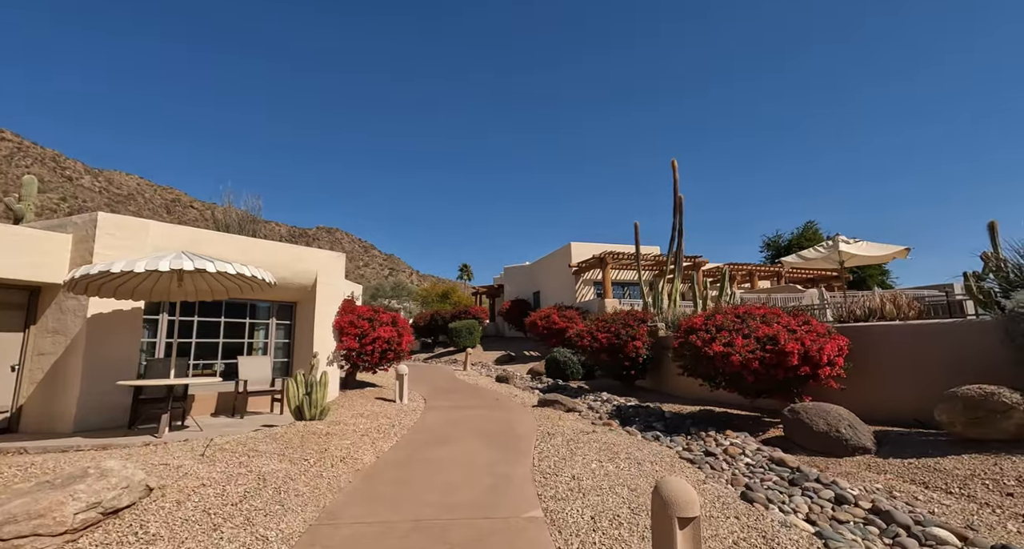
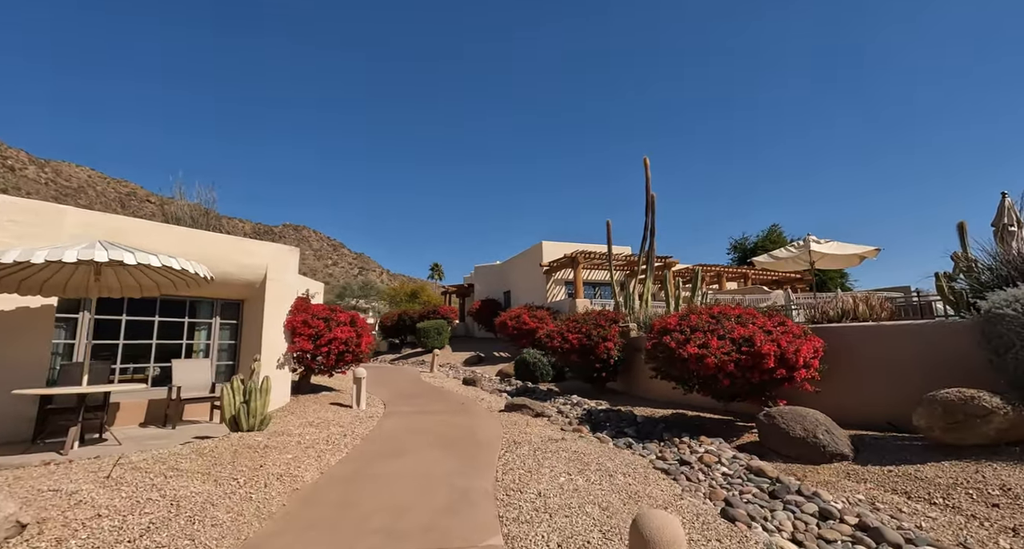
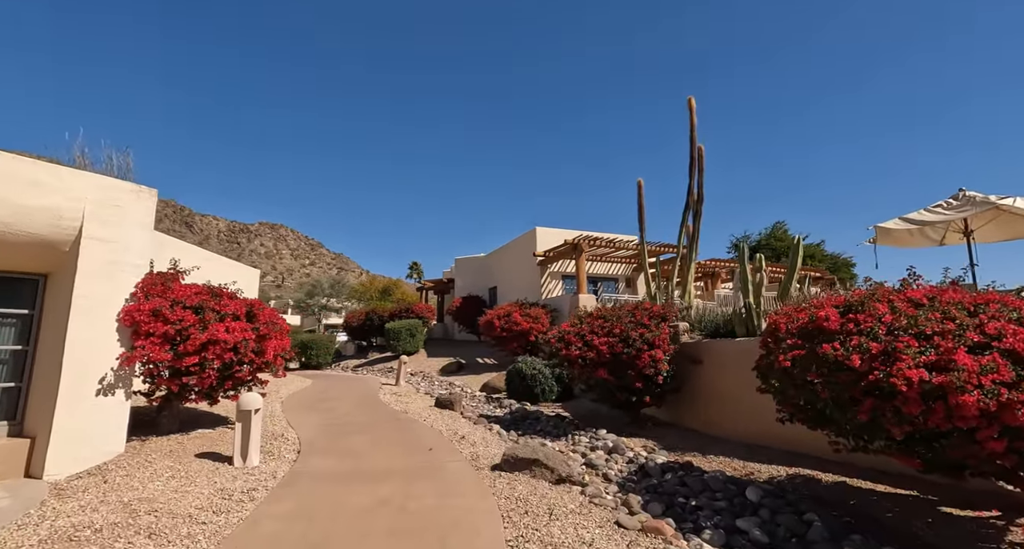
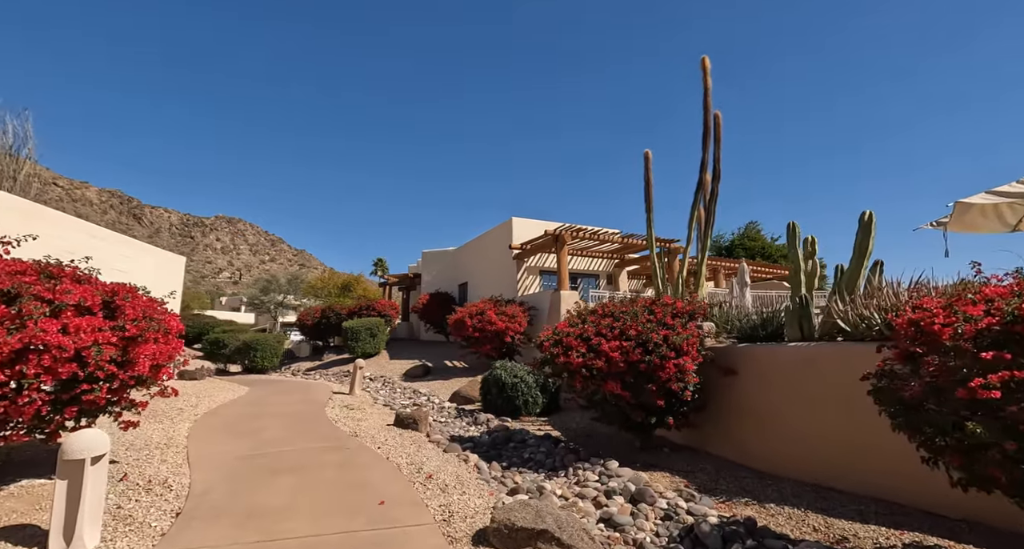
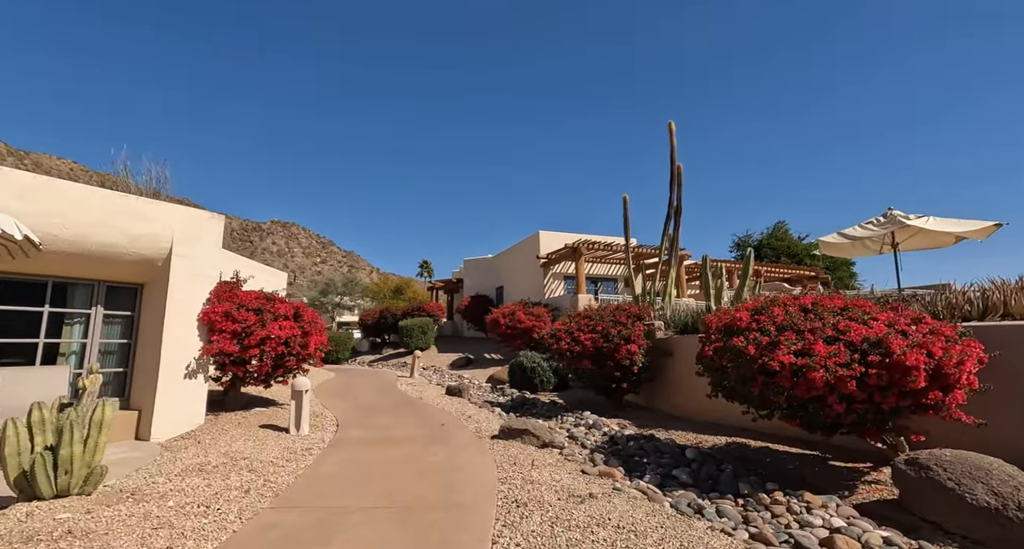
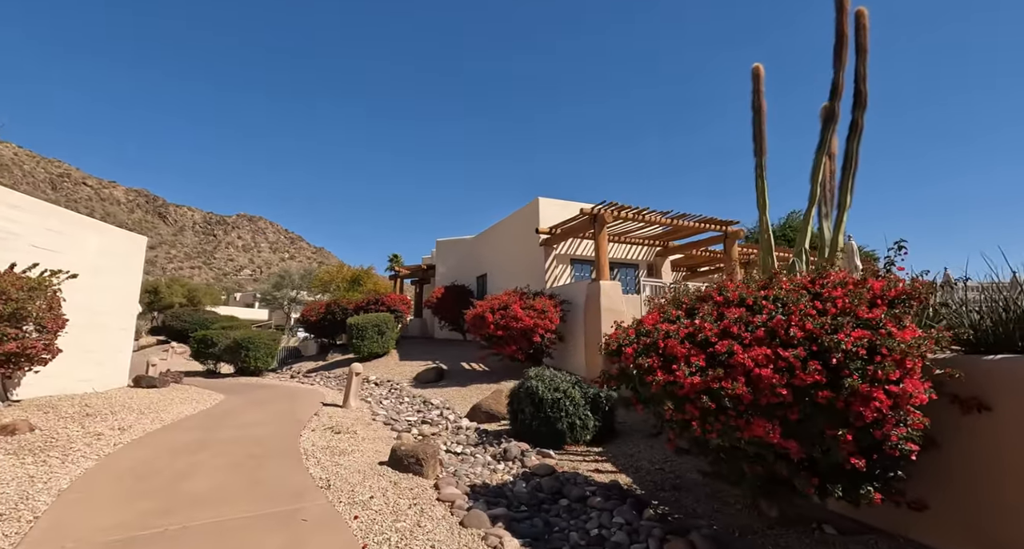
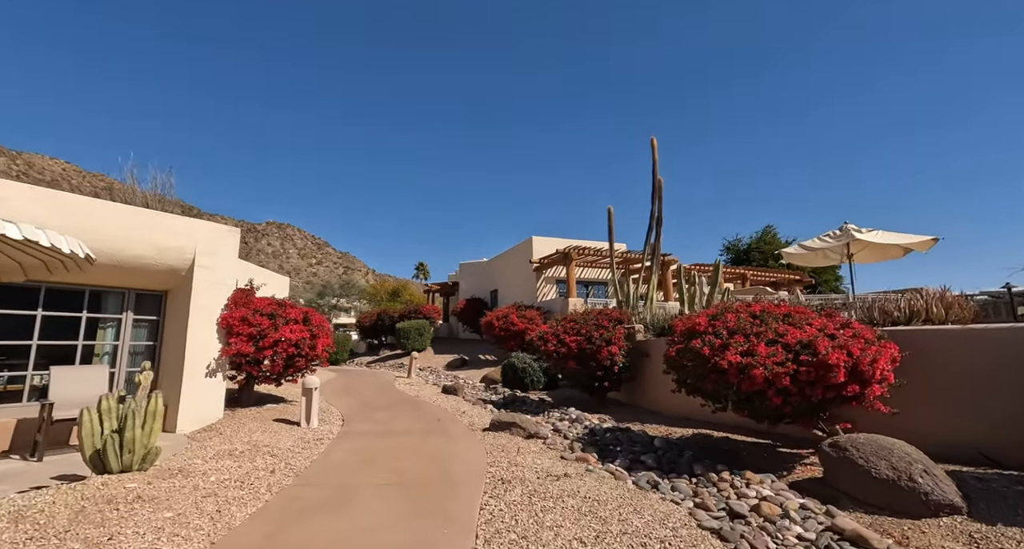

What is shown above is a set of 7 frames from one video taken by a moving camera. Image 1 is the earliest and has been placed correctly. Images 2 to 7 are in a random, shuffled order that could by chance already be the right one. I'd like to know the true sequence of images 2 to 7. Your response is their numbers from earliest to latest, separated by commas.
2, 7, 5, 3, 4, 6
